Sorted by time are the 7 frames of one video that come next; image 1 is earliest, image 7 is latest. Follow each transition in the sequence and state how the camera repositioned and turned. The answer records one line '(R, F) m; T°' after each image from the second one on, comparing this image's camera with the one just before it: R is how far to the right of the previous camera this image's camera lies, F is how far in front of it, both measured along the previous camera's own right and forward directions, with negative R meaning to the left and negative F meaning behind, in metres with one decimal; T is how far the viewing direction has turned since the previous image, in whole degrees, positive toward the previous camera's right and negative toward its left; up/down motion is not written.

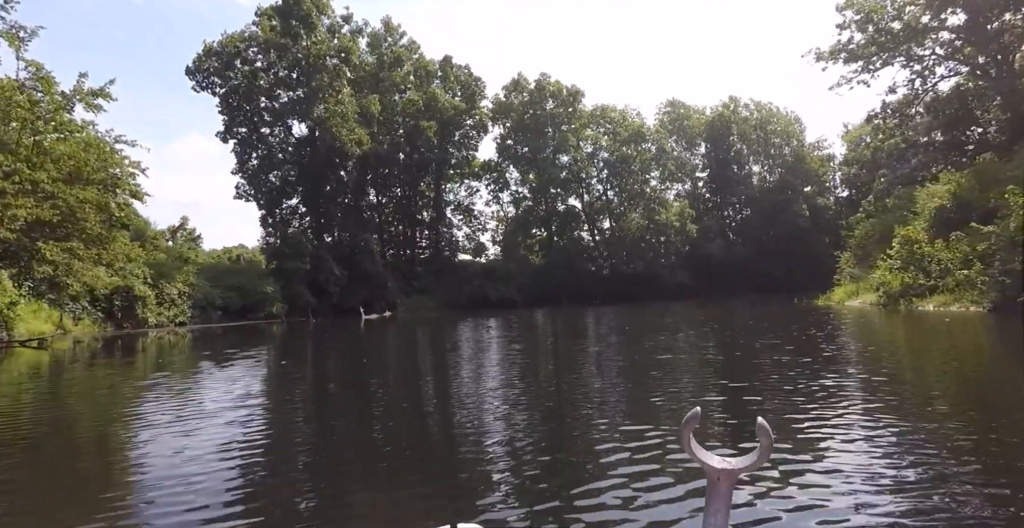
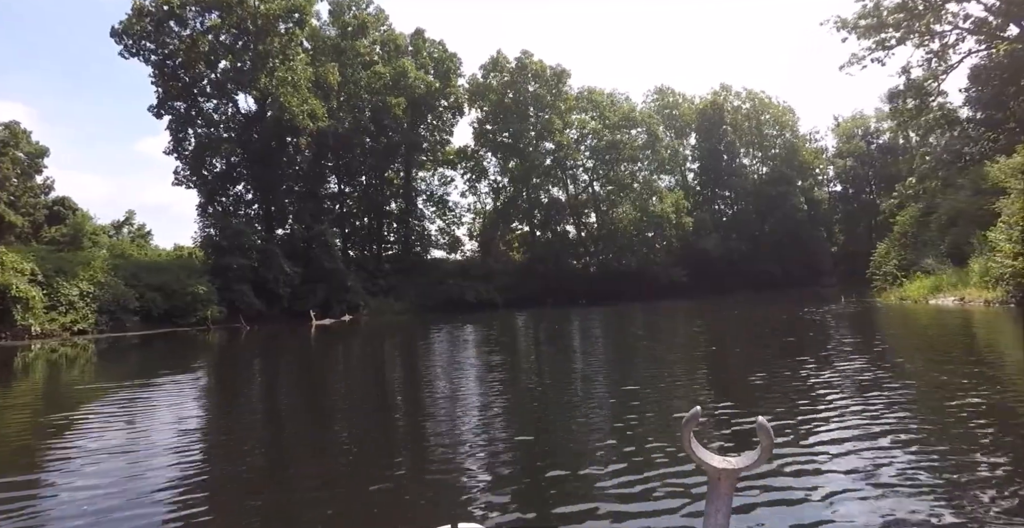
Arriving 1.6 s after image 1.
(-0.4, +4.4) m; +2°
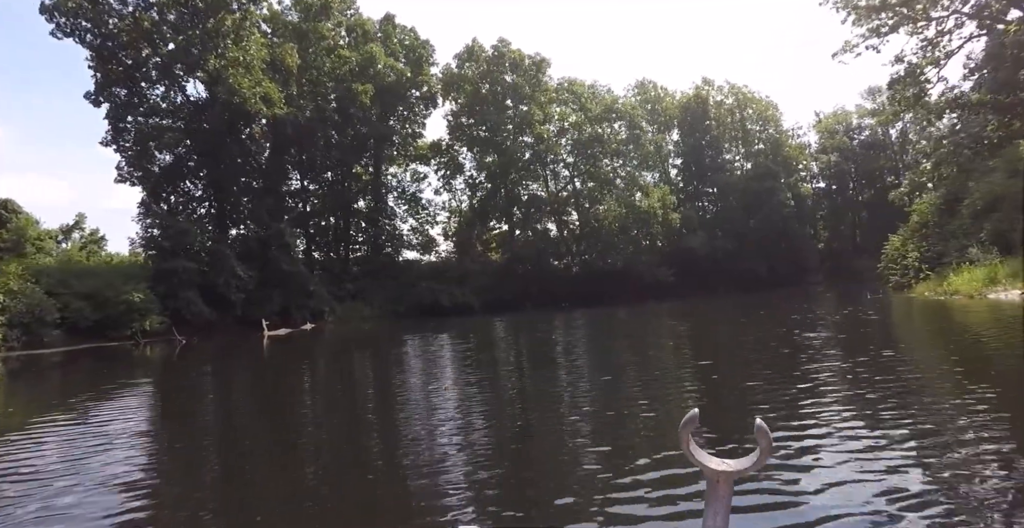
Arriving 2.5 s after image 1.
(-0.2, +2.5) m; +2°
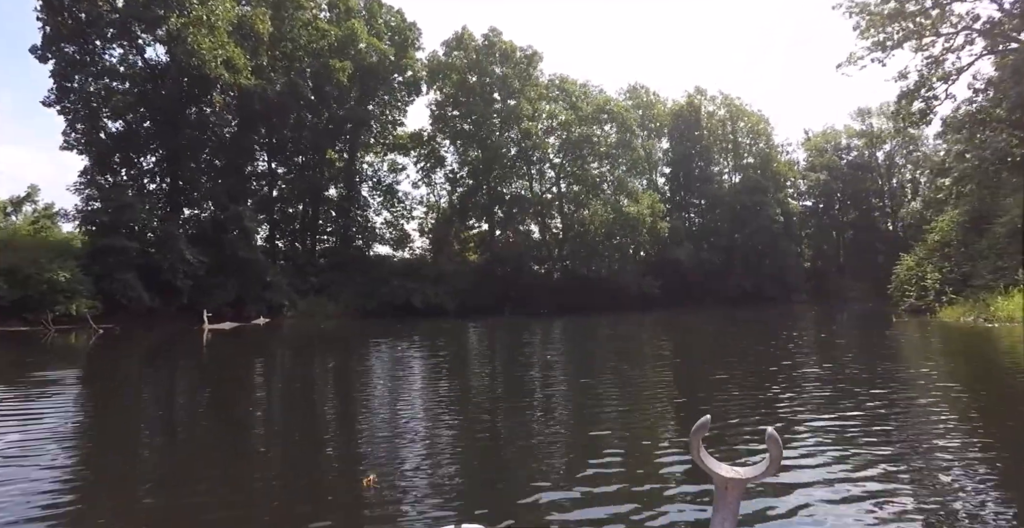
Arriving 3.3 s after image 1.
(-0.2, +2.1) m; +2°
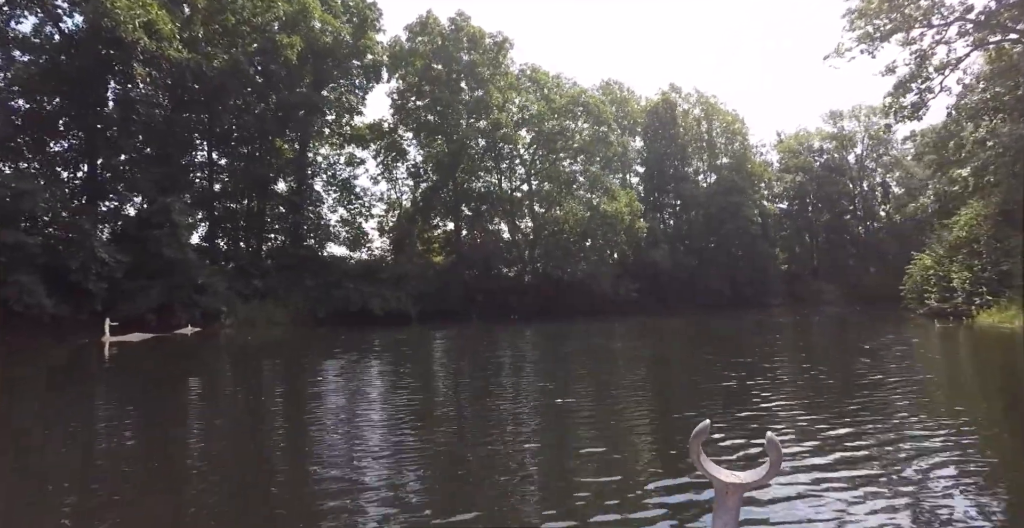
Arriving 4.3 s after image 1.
(-0.2, +2.7) m; +3°
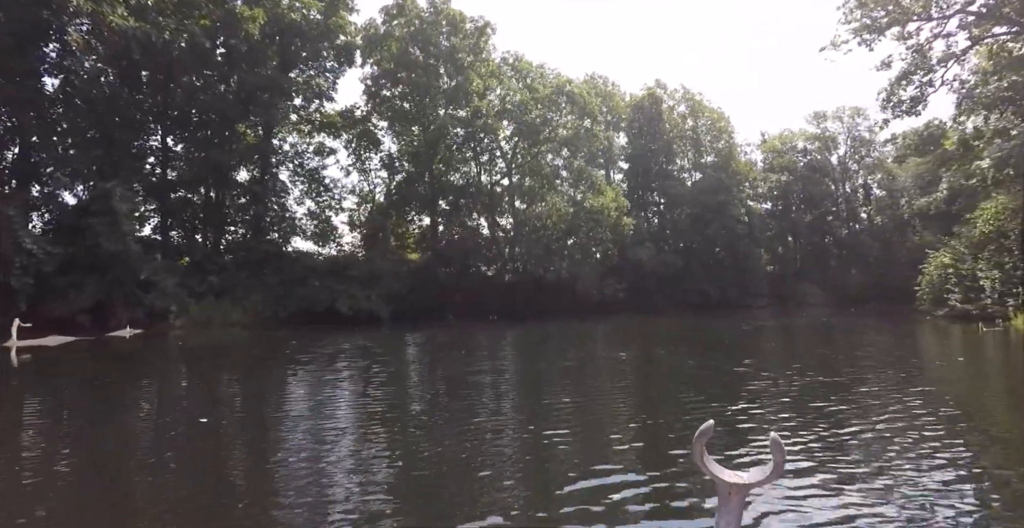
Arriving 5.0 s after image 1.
(-0.2, +1.9) m; +2°
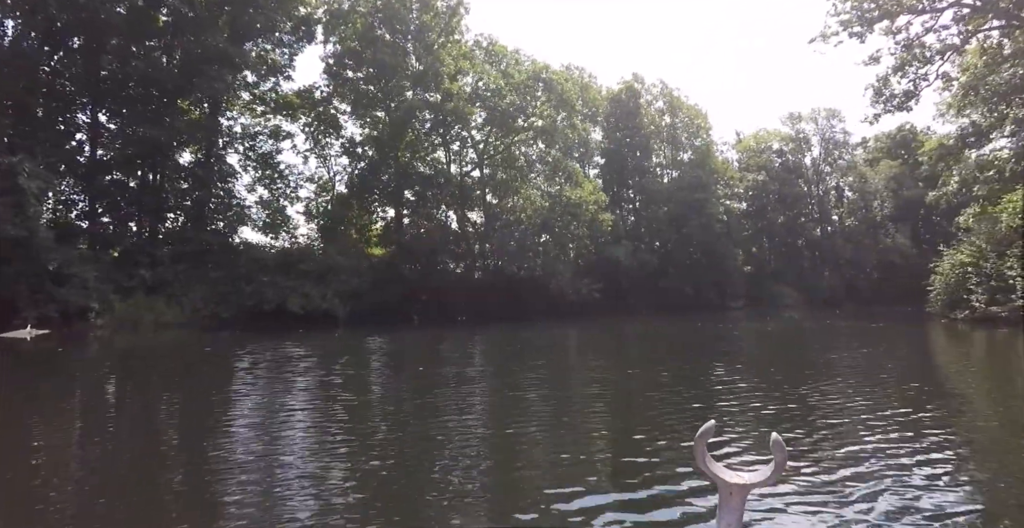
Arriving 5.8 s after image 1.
(-0.2, +2.1) m; +3°
